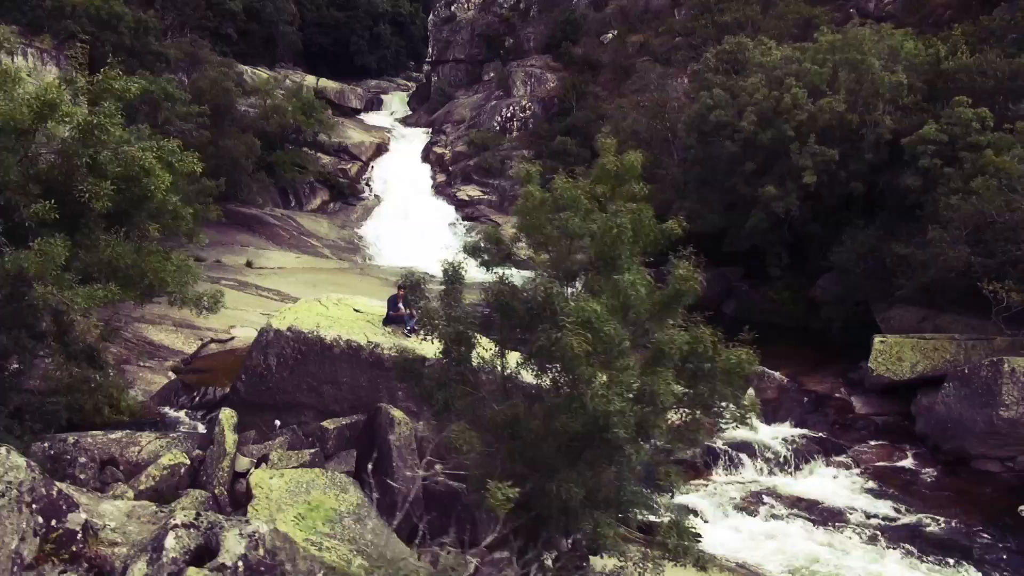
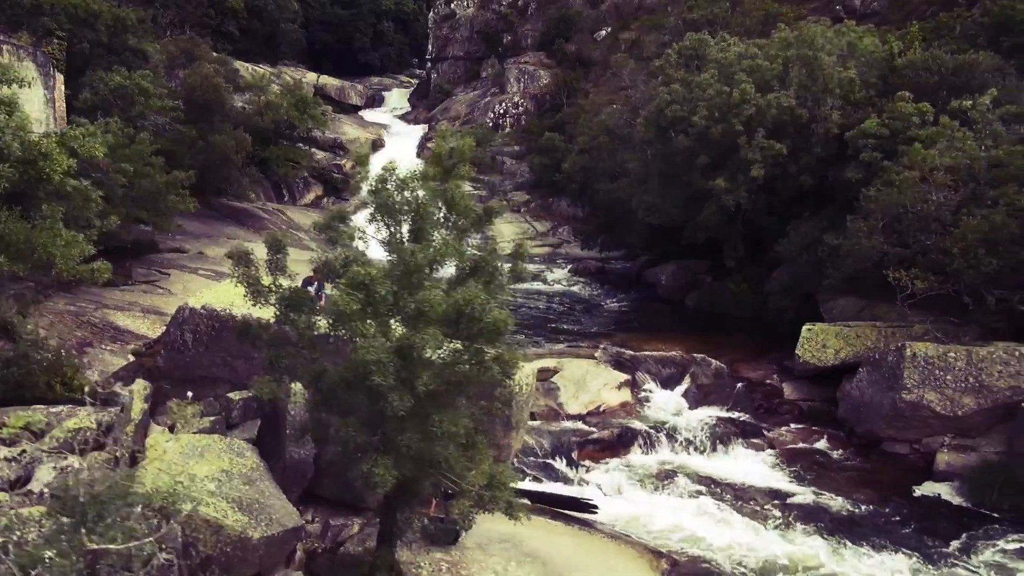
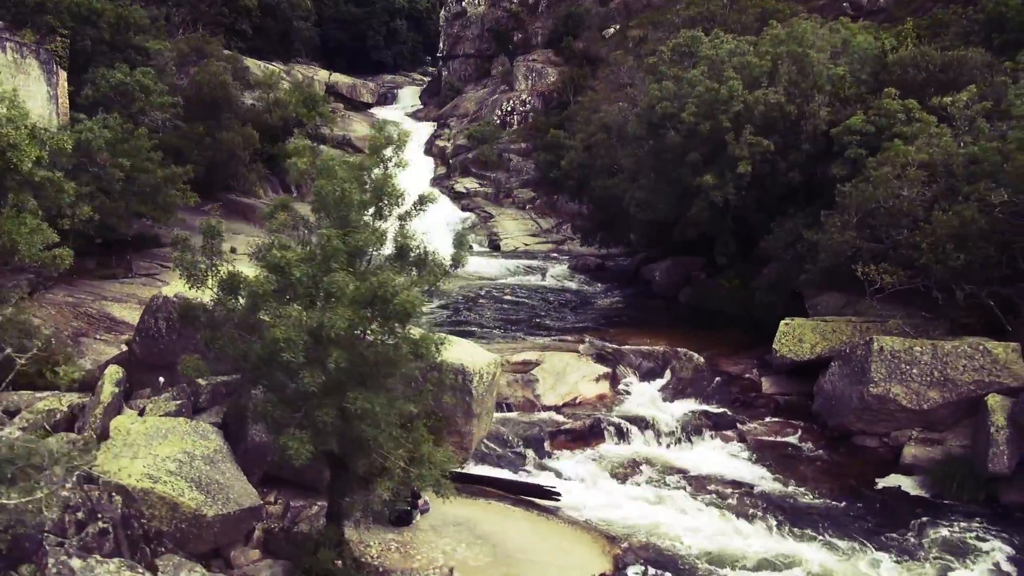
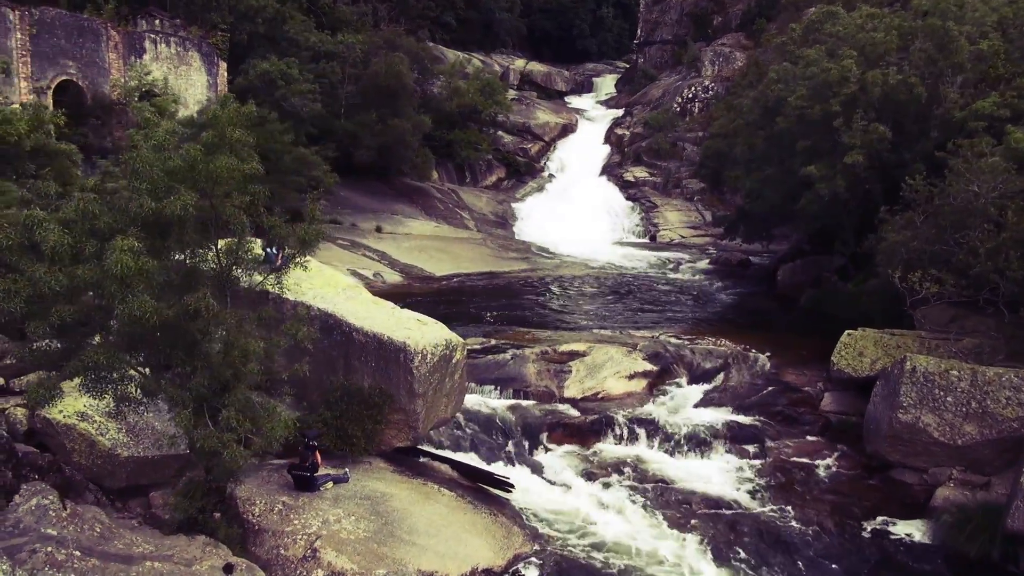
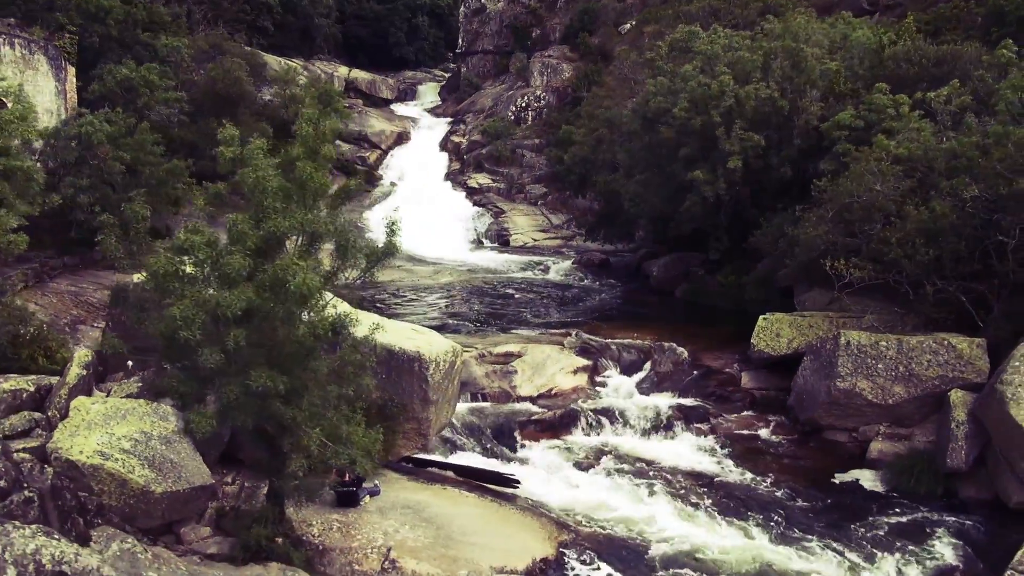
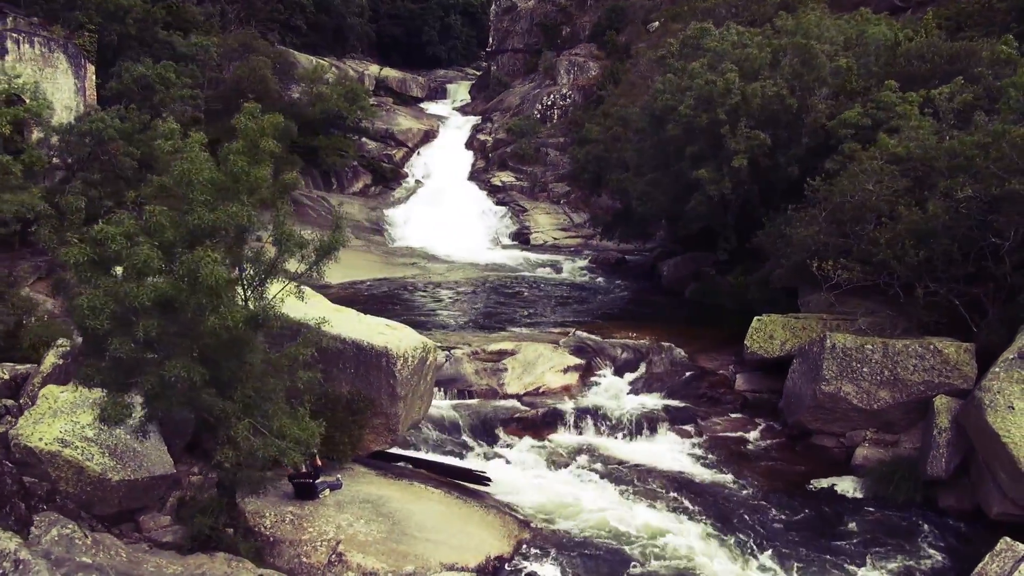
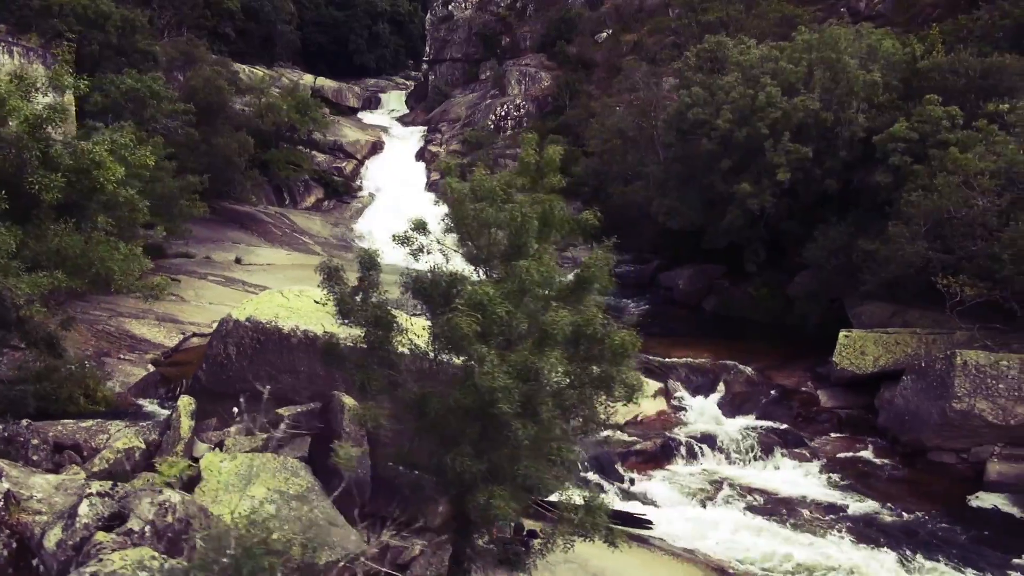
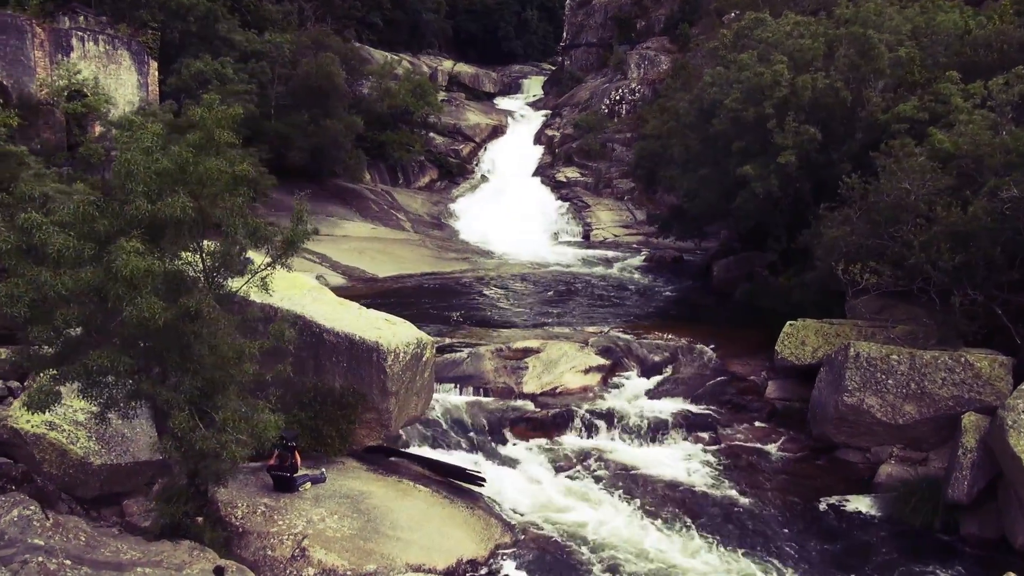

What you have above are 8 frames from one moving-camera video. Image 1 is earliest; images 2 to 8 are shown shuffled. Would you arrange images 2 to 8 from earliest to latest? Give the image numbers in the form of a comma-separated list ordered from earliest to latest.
7, 2, 3, 5, 6, 8, 4
